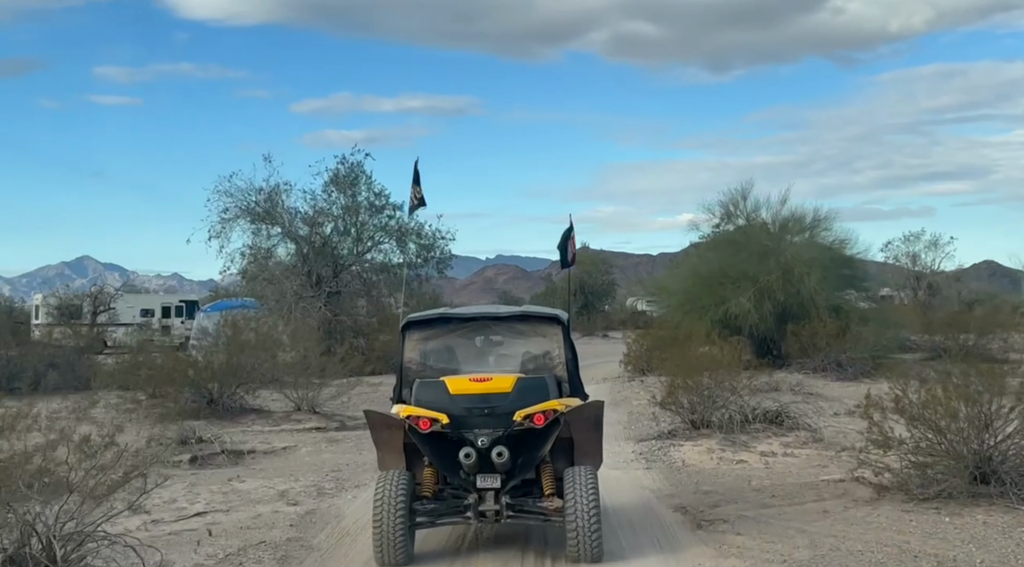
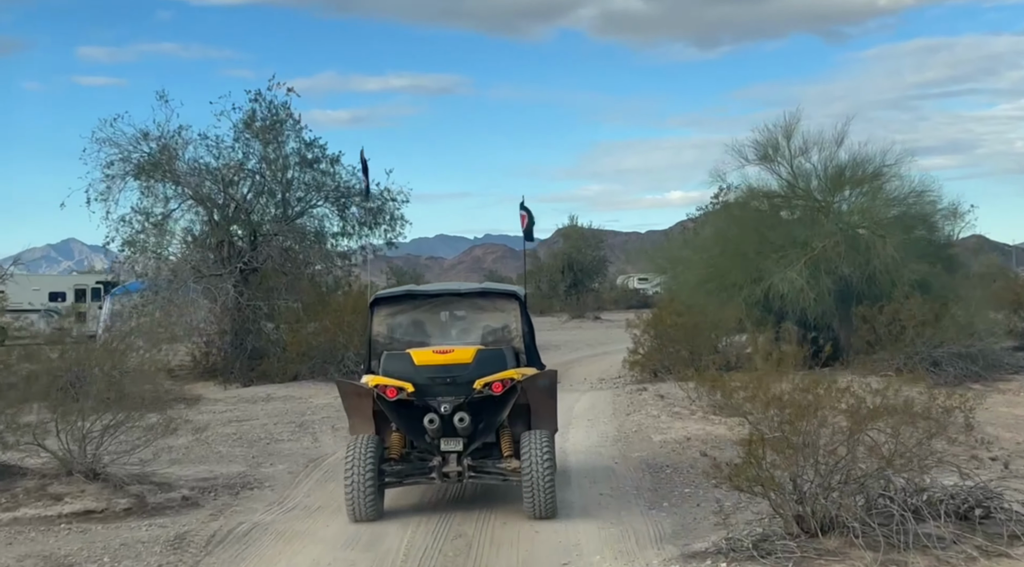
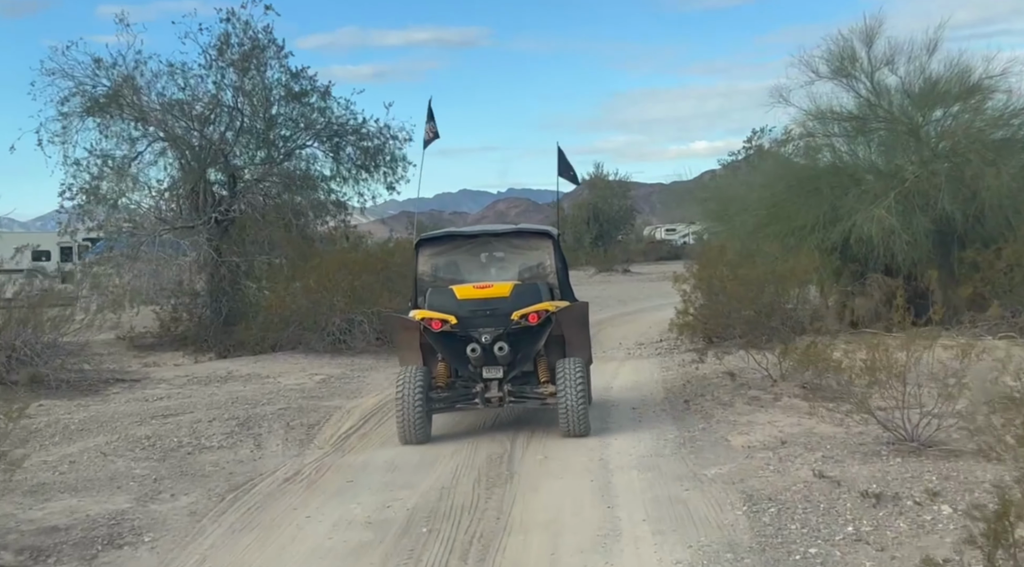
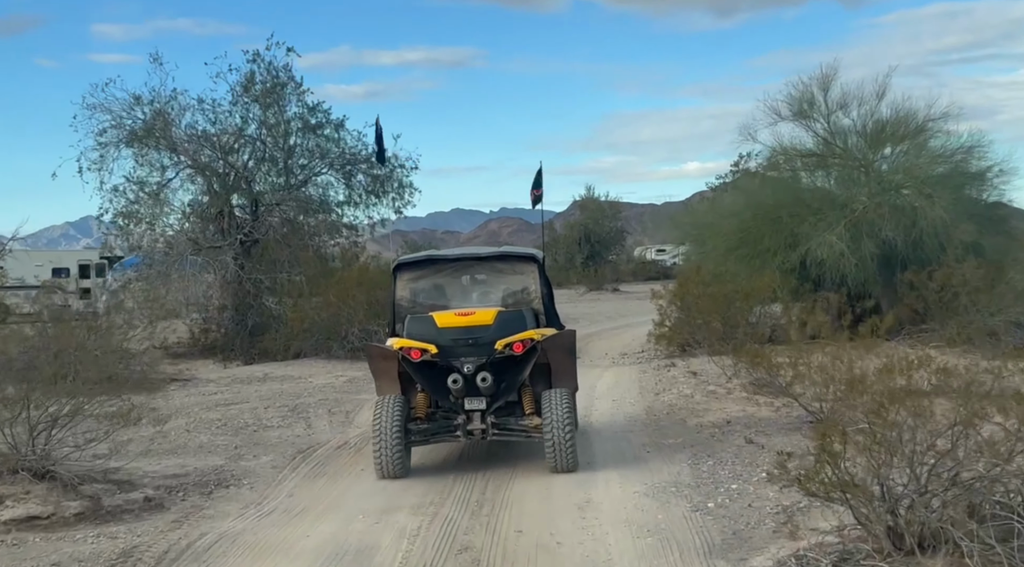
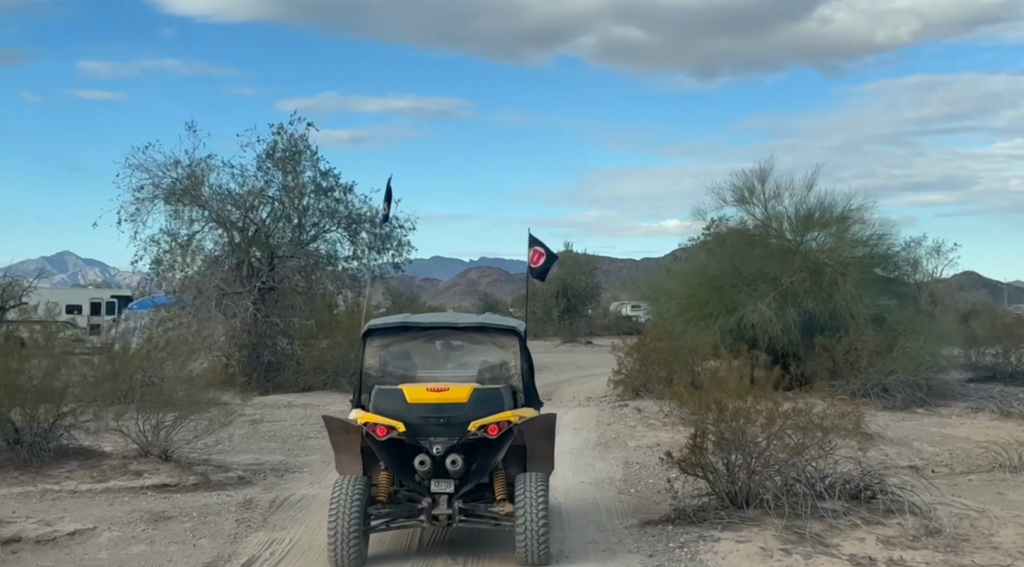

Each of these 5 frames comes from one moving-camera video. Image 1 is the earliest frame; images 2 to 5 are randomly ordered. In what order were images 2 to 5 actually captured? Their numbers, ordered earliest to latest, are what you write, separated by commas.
5, 2, 4, 3
